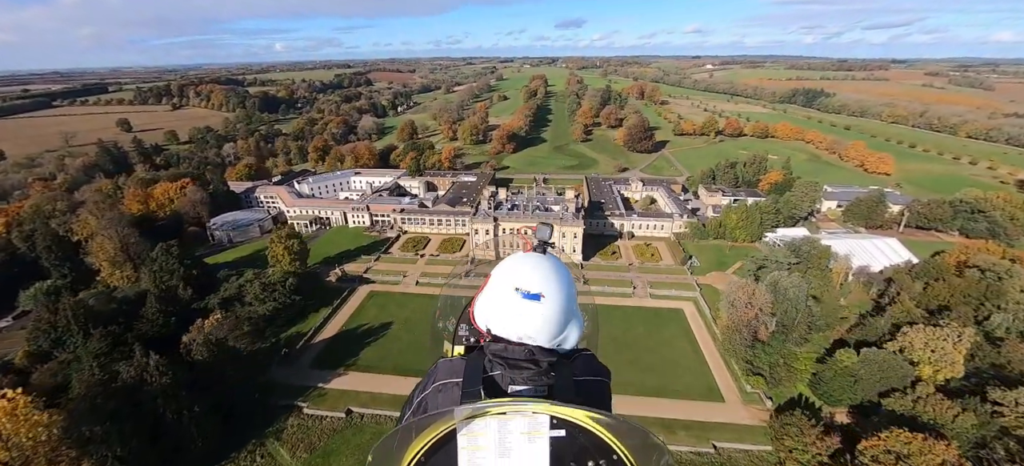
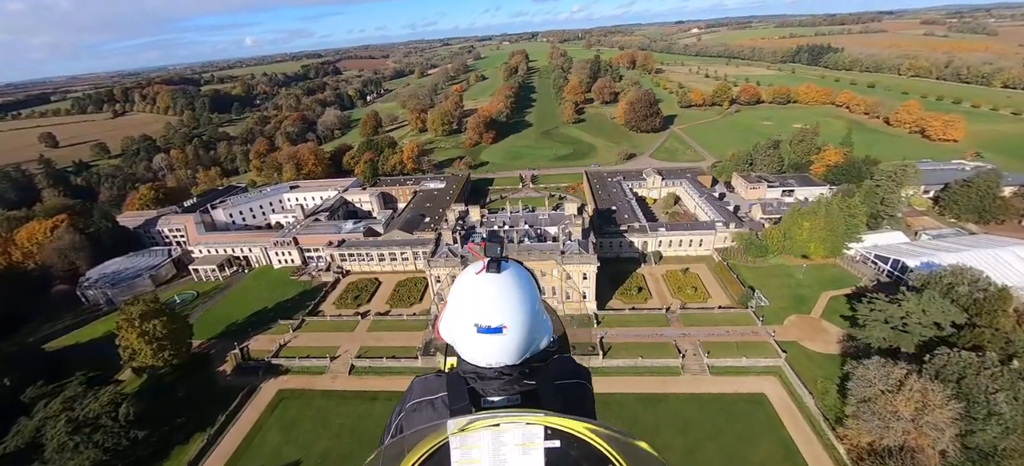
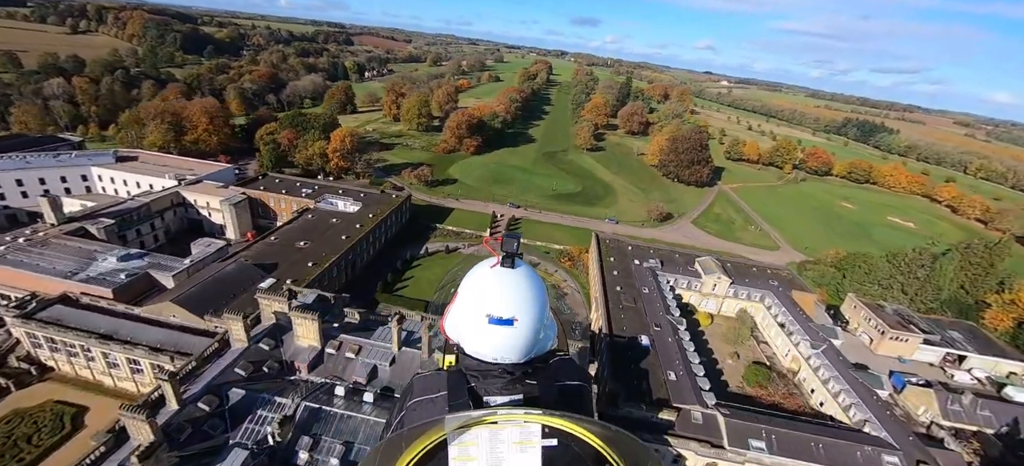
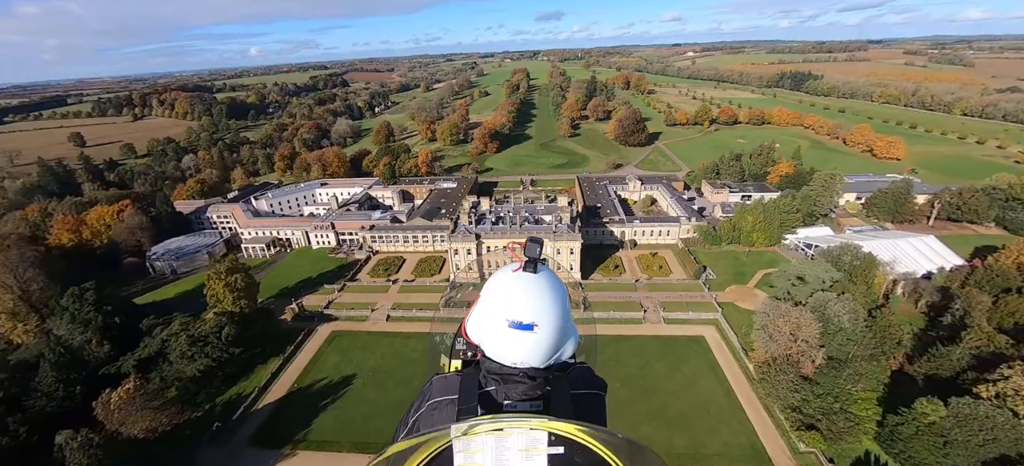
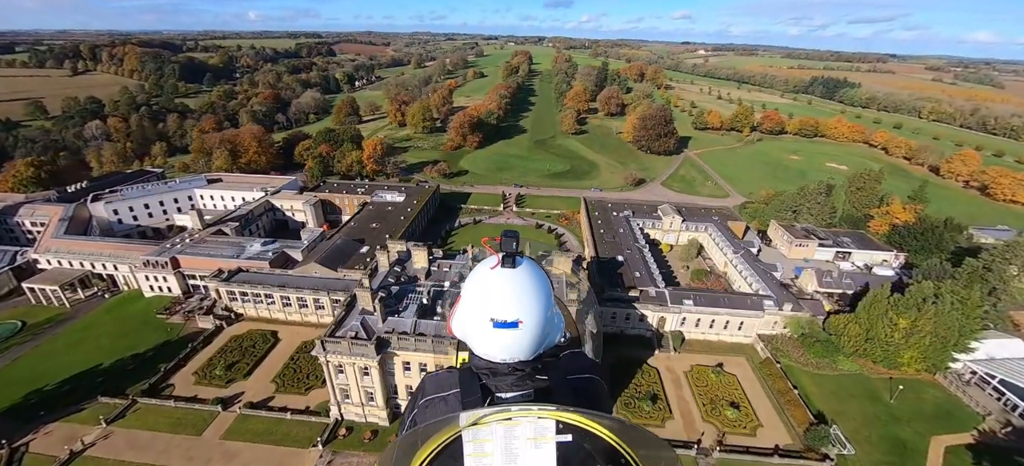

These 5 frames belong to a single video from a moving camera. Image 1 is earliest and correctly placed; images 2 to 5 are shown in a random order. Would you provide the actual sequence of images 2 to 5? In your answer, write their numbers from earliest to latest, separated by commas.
4, 2, 5, 3
